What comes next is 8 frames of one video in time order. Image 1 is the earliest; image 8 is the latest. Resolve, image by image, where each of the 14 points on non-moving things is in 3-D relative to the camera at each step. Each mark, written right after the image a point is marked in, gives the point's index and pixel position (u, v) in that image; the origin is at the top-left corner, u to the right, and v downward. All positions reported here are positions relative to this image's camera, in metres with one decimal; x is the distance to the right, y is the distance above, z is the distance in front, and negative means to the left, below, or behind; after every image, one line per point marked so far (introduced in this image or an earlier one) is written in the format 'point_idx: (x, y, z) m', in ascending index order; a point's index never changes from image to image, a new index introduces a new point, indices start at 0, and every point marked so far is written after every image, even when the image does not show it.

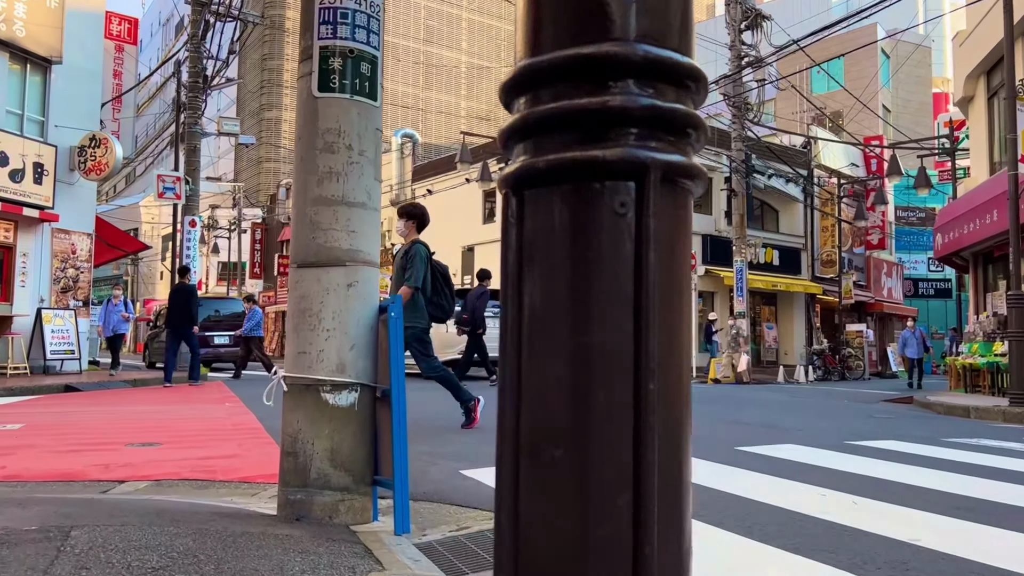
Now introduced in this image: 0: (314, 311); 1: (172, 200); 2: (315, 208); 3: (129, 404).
0: (-0.8, -0.1, +3.0) m
1: (-7.0, +1.8, +15.5) m
2: (-0.8, +0.3, +3.0) m
3: (-4.5, -1.4, +8.8) m
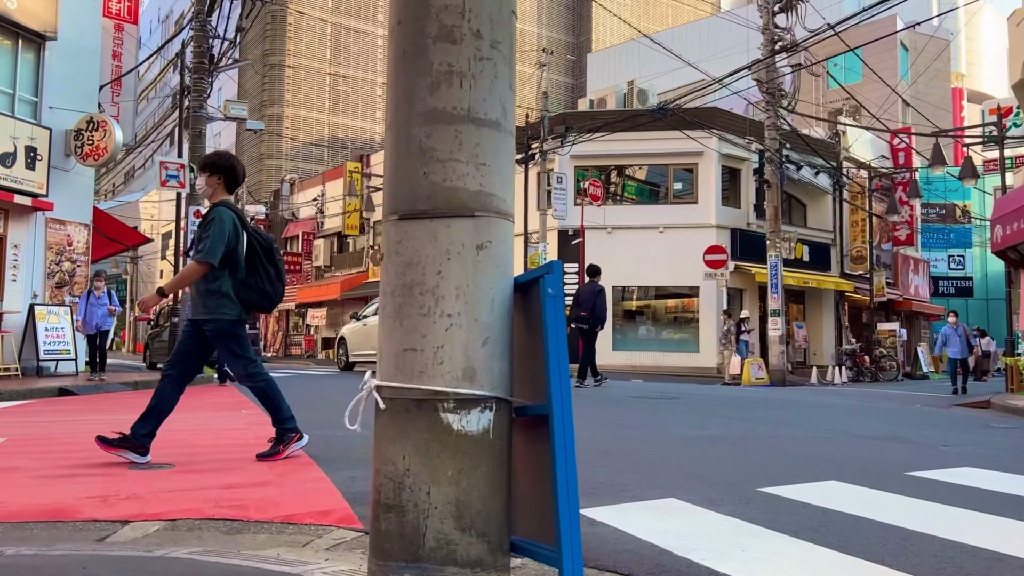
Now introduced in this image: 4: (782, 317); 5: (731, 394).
0: (-0.2, 0.0, +1.9) m
1: (-6.4, +1.9, +14.4) m
2: (-0.2, +0.4, +2.0) m
3: (-3.9, -1.3, +7.7) m
4: (+6.7, -0.7, +18.6) m
5: (+3.3, -1.6, +11.2) m
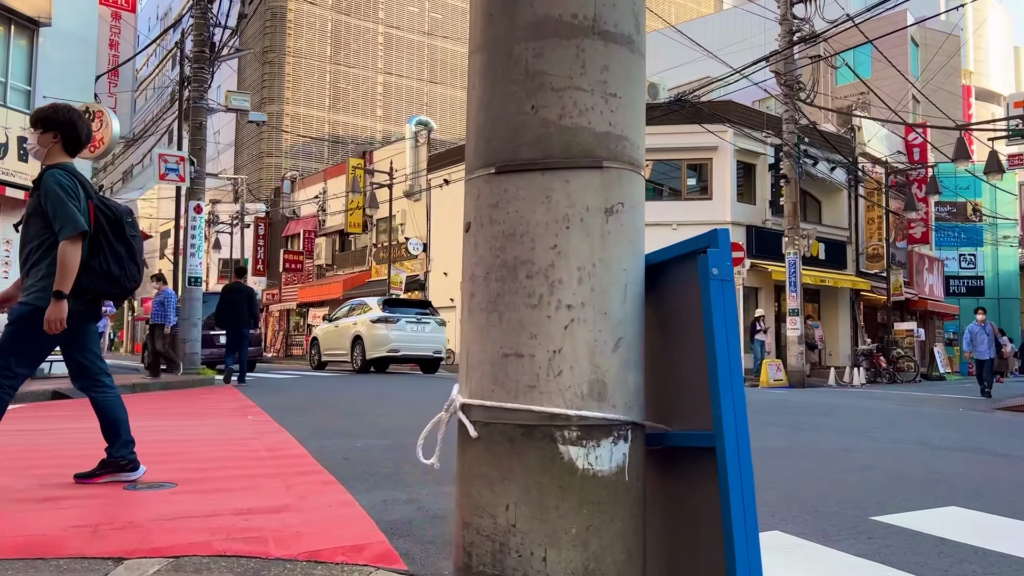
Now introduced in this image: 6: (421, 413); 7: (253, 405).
0: (+0.1, 0.0, +1.4) m
1: (-6.2, +1.9, +13.8) m
2: (0.0, +0.5, +1.4) m
3: (-3.6, -1.2, +7.2) m
4: (+6.9, -0.7, +18.1) m
5: (+3.6, -1.5, +10.7) m
6: (-0.9, -1.3, +7.6) m
7: (-2.9, -1.3, +8.4) m
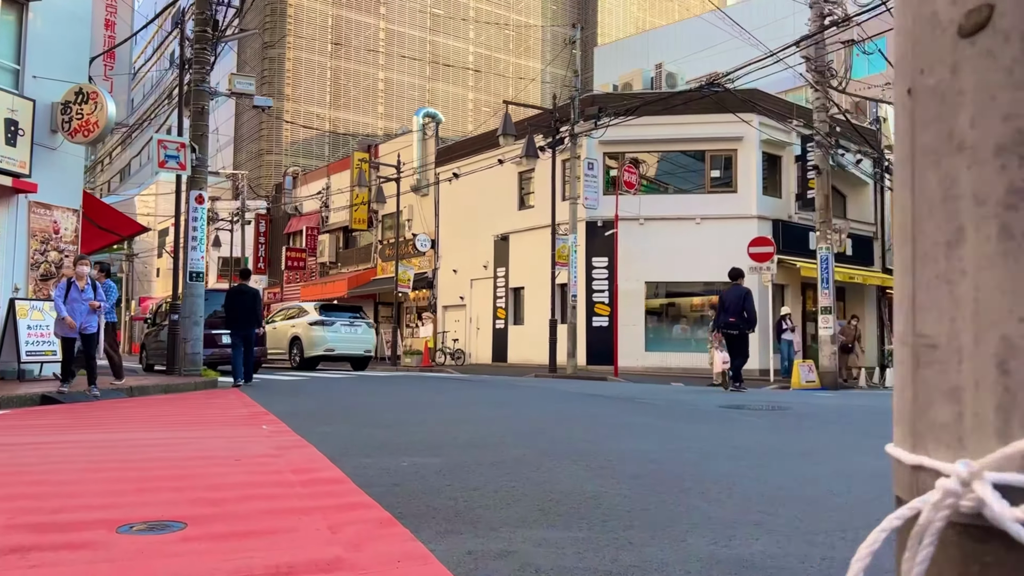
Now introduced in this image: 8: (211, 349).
0: (+0.5, +0.1, +0.5) m
1: (-5.8, +2.0, +12.9) m
2: (+0.5, +0.5, +0.5) m
3: (-3.2, -1.2, +6.3) m
4: (+7.4, -0.6, +17.2) m
5: (+4.0, -1.4, +9.8) m
6: (-0.5, -1.2, +6.7) m
7: (-2.4, -1.2, +7.5) m
8: (-6.2, -1.3, +15.5) m
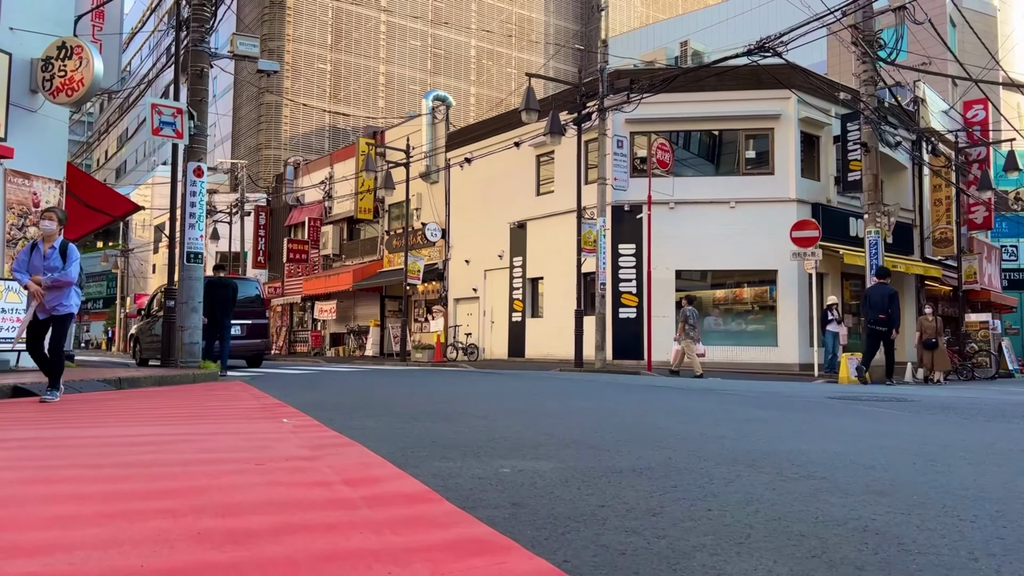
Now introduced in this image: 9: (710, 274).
0: (+1.1, +0.4, -0.9) m
1: (-5.2, +2.3, +11.5) m
2: (+1.1, +0.8, -0.8) m
3: (-2.6, -0.9, +4.9) m
4: (+7.9, -0.3, +15.9) m
5: (+4.5, -1.2, +8.4) m
6: (+0.1, -0.9, +5.3) m
7: (-1.9, -0.9, +6.1) m
8: (-5.7, -1.0, +14.2) m
9: (+4.7, +0.3, +18.1) m
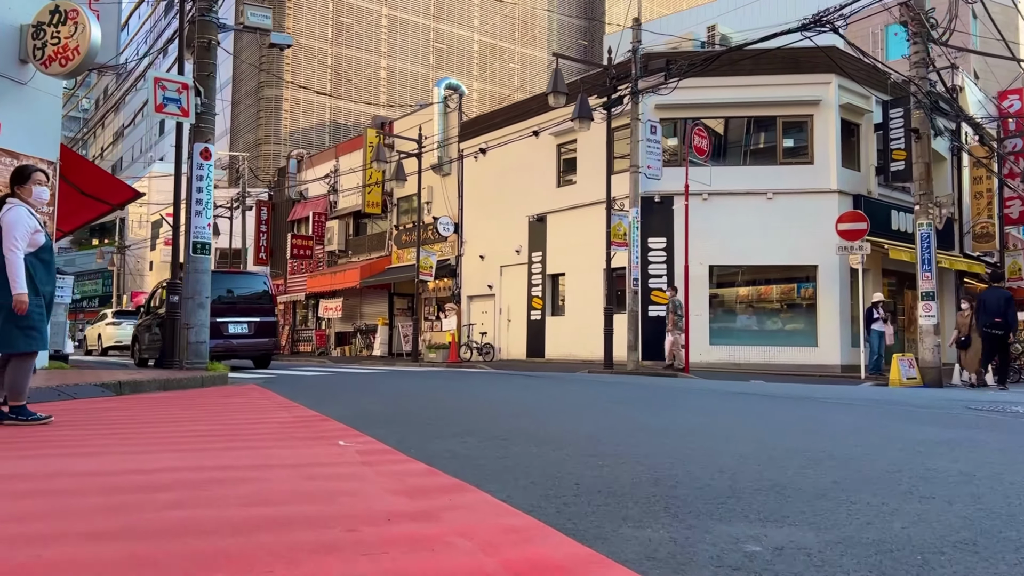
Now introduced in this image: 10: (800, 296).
0: (+1.7, +0.5, -1.9) m
1: (-4.7, +2.4, +10.5) m
2: (+1.7, +0.9, -1.9) m
3: (-2.0, -0.8, +3.8) m
4: (+8.4, -0.3, +14.9) m
5: (+5.1, -1.1, +7.4) m
6: (+0.7, -0.8, +4.3) m
7: (-1.3, -0.9, +5.1) m
8: (-5.1, -0.9, +13.1) m
9: (+5.3, +0.4, +17.1) m
10: (+6.5, -0.2, +16.9) m
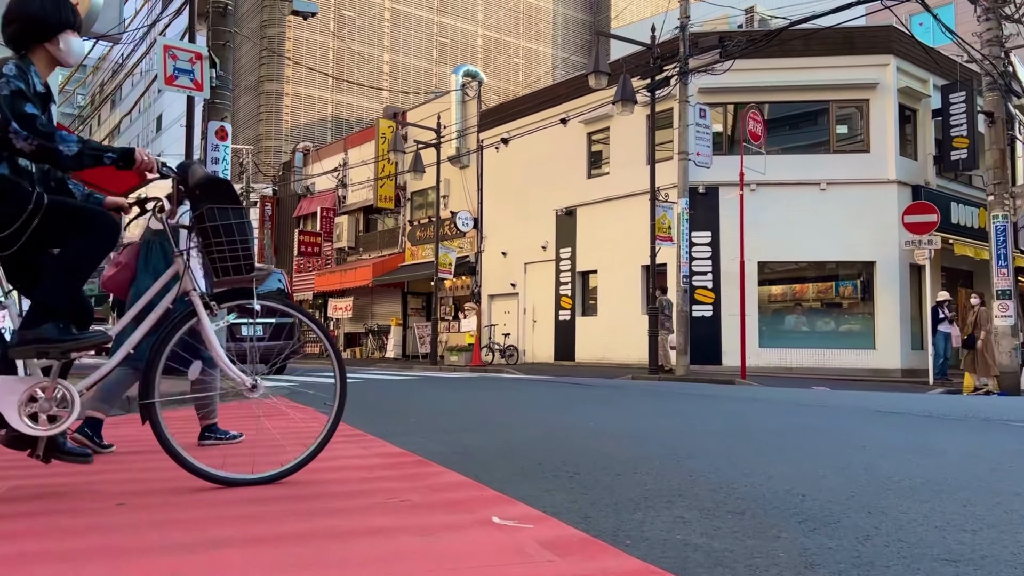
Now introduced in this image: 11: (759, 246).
0: (+2.5, +0.5, -3.2) m
1: (-3.9, +2.4, +9.2) m
2: (+2.5, +0.9, -3.2) m
3: (-1.3, -0.8, +2.5) m
4: (+9.1, -0.2, +13.6) m
5: (+5.9, -1.0, +6.1) m
6: (+1.4, -0.8, +3.0) m
7: (-0.5, -0.8, +3.8) m
8: (-4.4, -0.9, +11.8) m
9: (+6.0, +0.4, +15.8) m
10: (+7.2, -0.2, +15.6) m
11: (+5.2, +0.9, +15.7) m
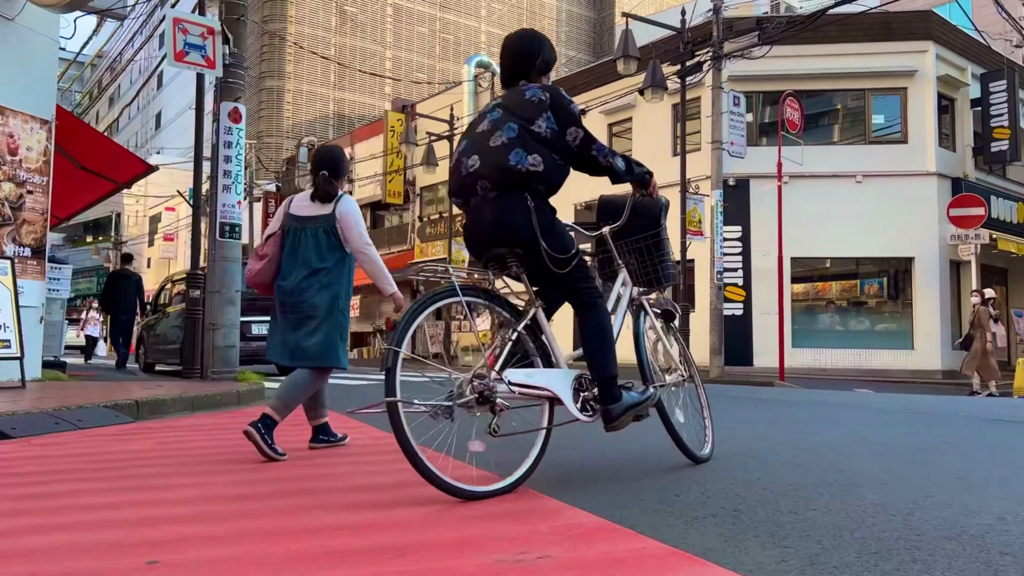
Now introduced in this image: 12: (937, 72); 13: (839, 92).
0: (+3.0, +0.6, -3.9) m
1: (-3.5, +2.5, +8.4) m
2: (+3.0, +1.0, -3.9) m
3: (-0.8, -0.7, +1.8) m
4: (+9.6, -0.2, +12.9) m
5: (+6.3, -1.0, +5.4) m
6: (+1.9, -0.7, +2.3) m
7: (-0.1, -0.8, +3.1) m
8: (-4.0, -0.8, +11.0) m
9: (+6.4, +0.5, +15.1) m
10: (+7.6, -0.1, +14.9) m
11: (+5.6, +0.9, +15.0) m
12: (+8.6, +4.4, +15.1) m
13: (+6.7, +4.0, +15.2) m
